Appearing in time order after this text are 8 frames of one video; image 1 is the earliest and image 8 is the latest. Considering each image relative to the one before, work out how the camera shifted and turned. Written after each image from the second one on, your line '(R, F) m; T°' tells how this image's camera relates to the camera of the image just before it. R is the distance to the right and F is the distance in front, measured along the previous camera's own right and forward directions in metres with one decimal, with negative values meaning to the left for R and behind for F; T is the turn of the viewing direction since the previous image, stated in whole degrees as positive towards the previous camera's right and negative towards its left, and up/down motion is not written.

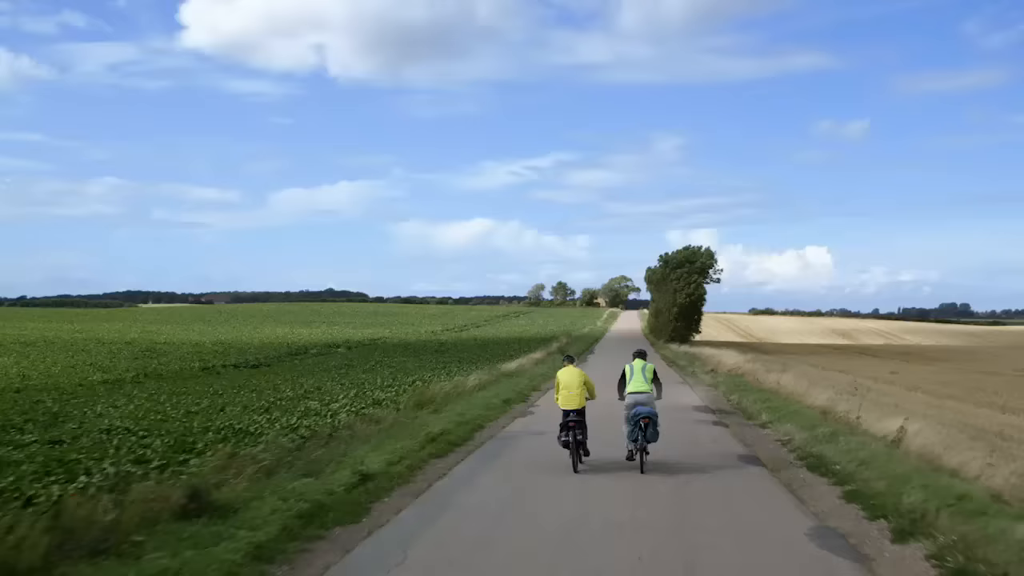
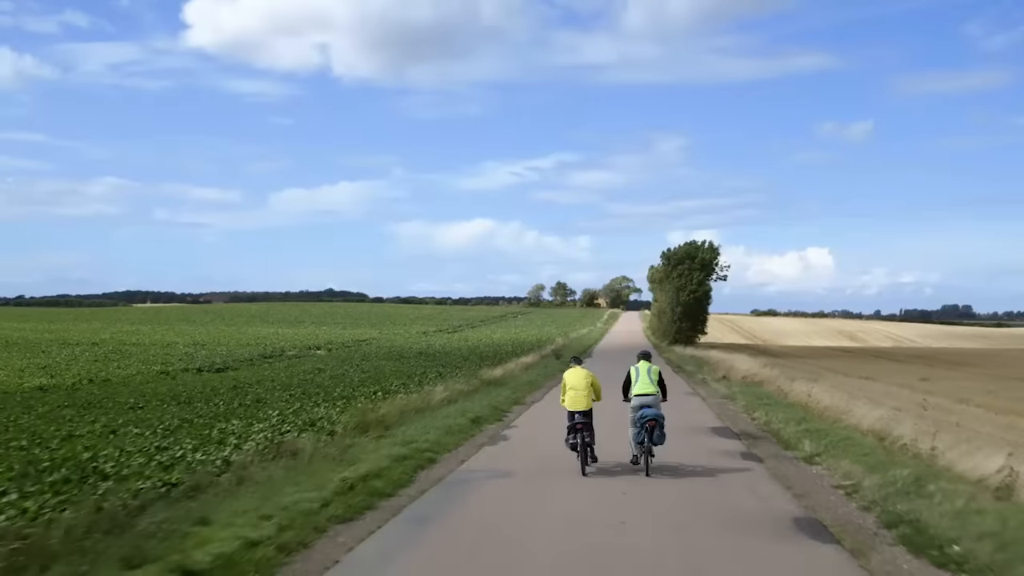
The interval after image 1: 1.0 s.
(+0.5, +3.7) m; 0°
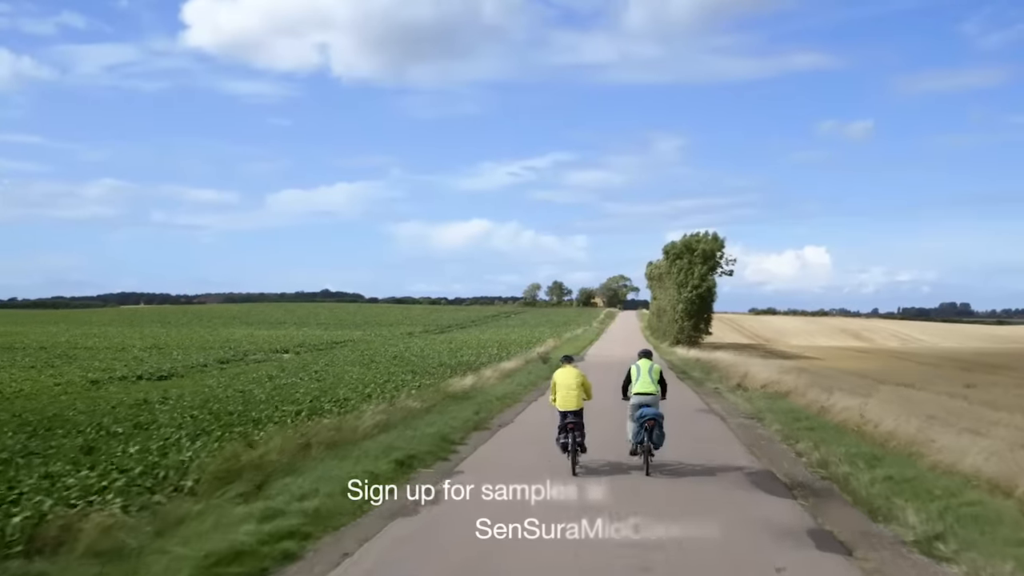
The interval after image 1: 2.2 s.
(+0.6, +4.5) m; 0°
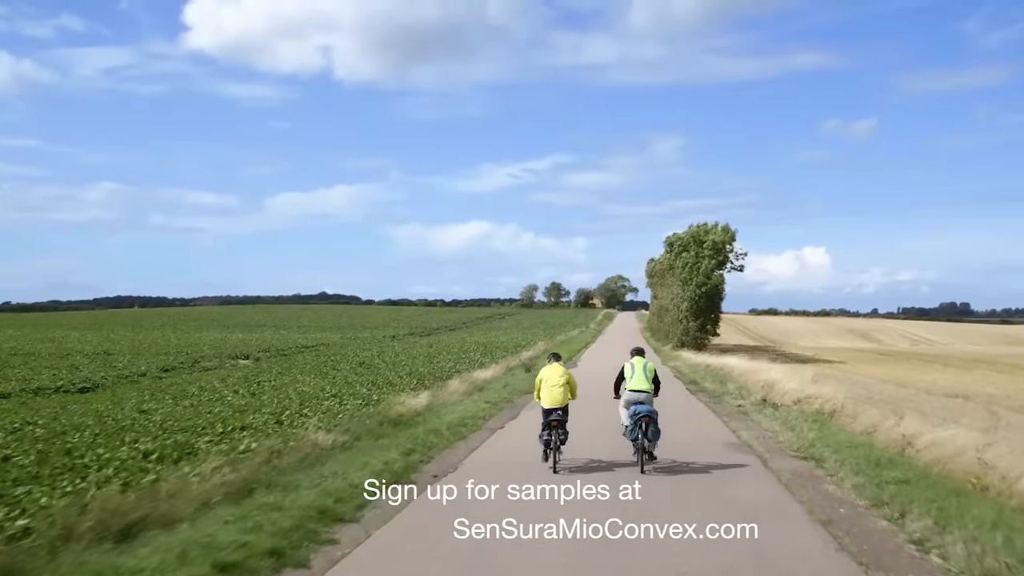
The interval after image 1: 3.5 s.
(+0.7, +4.8) m; 0°
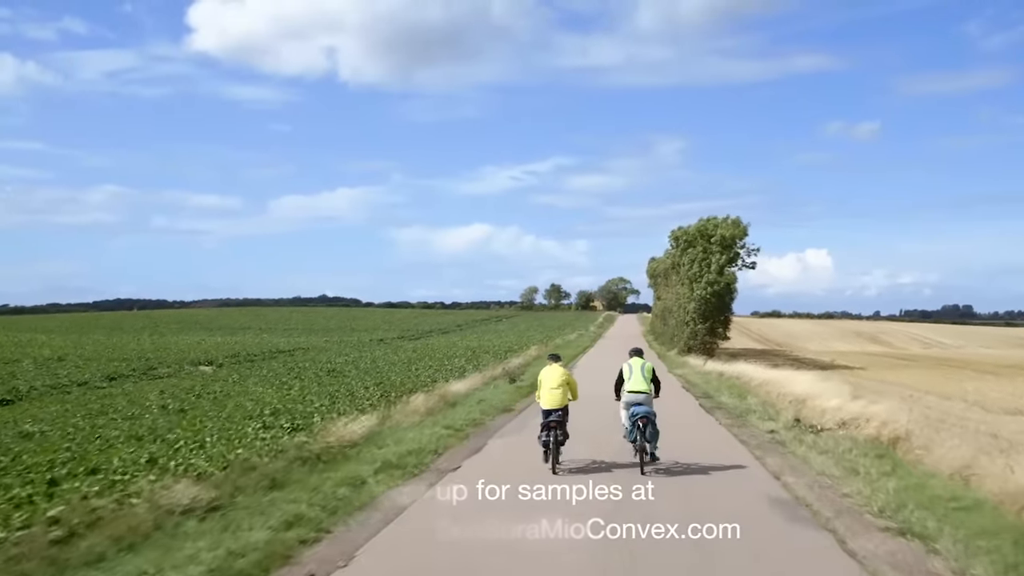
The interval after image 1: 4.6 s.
(+0.5, +3.8) m; 0°
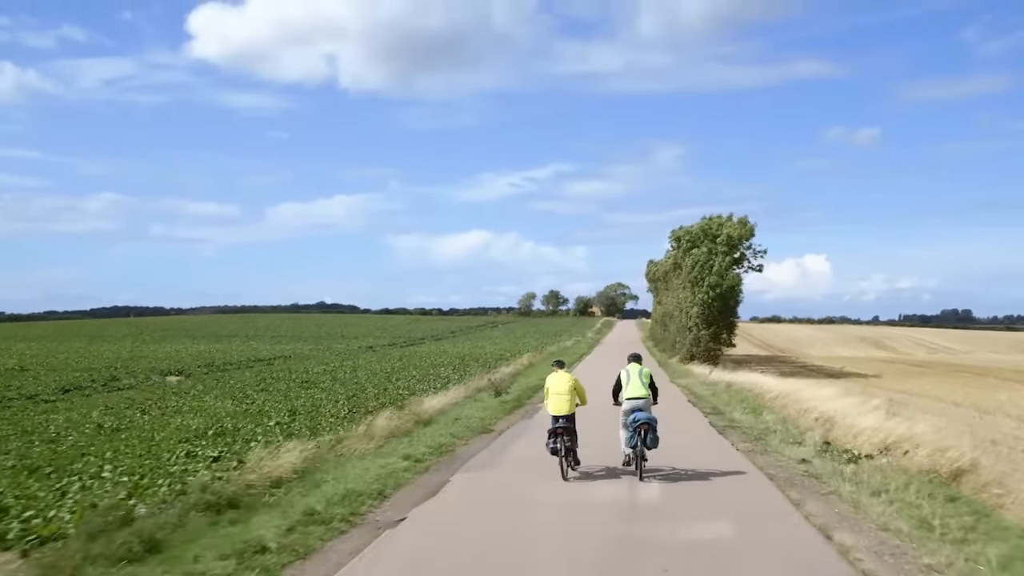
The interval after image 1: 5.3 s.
(+0.3, +2.4) m; 0°
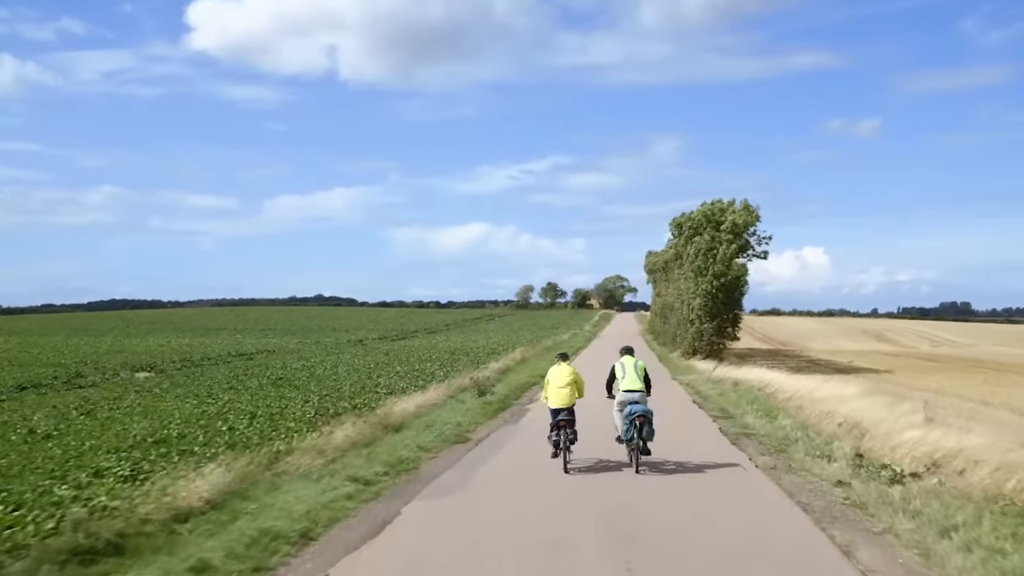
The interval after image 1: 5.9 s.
(+0.3, +2.0) m; 0°
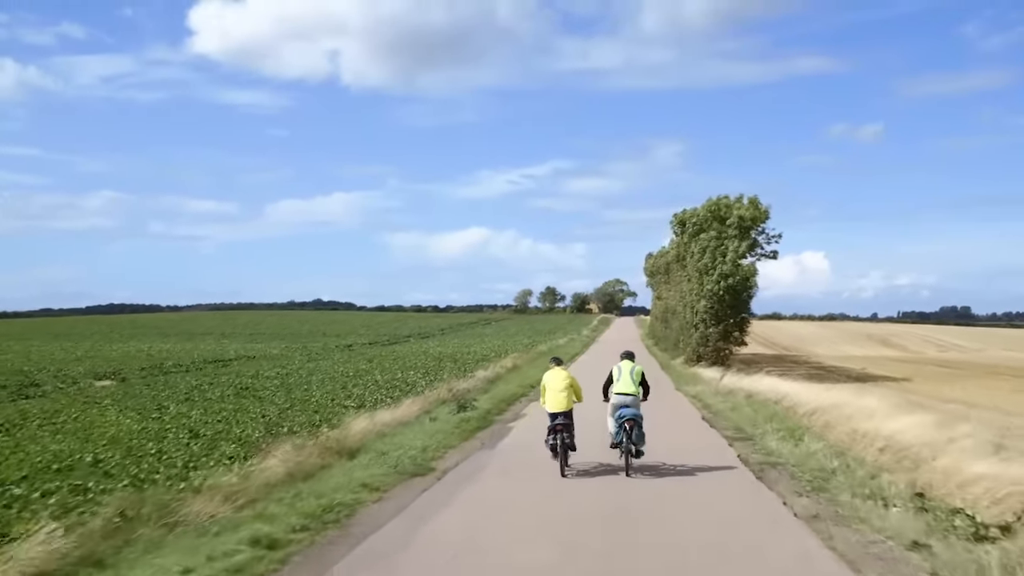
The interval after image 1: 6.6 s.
(+0.3, +2.4) m; 0°
